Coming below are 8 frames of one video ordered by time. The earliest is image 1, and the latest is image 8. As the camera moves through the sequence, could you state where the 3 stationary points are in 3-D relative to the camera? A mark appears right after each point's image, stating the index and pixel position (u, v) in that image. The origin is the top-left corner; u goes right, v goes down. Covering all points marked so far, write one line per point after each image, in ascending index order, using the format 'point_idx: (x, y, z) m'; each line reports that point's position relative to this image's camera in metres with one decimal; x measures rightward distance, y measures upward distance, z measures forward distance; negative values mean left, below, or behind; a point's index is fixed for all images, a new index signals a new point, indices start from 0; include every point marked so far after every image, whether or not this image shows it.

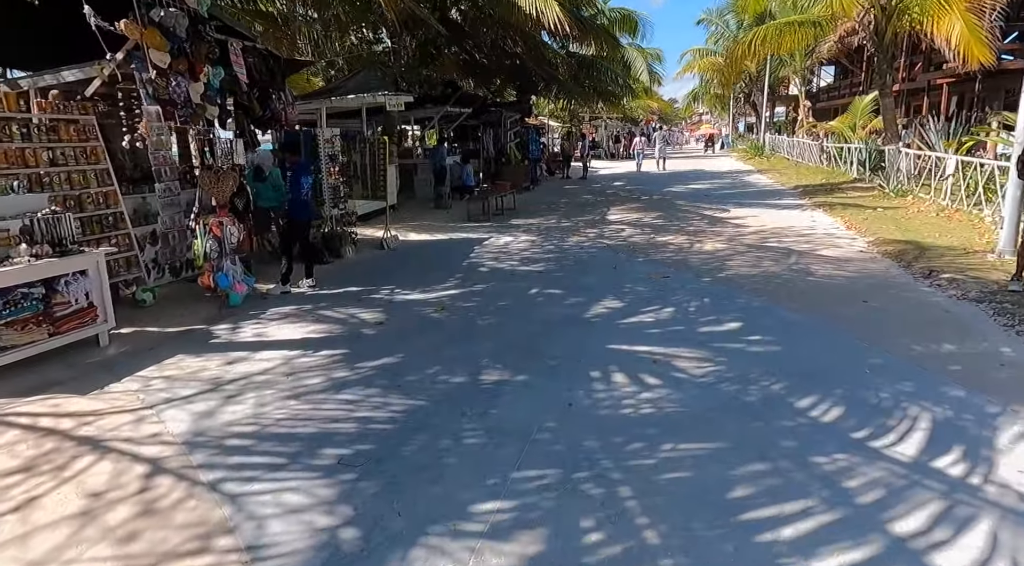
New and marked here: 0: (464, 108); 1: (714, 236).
0: (-1.4, +4.5, +18.4) m
1: (+2.9, +0.7, +10.3) m
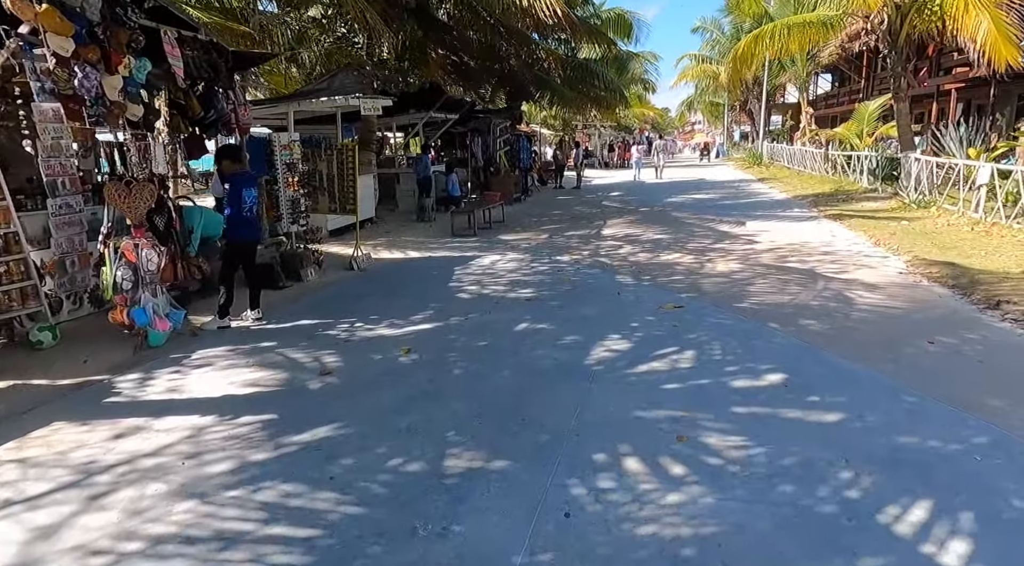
0: (-1.7, +4.1, +17.3) m
1: (+2.7, +0.4, +9.2) m
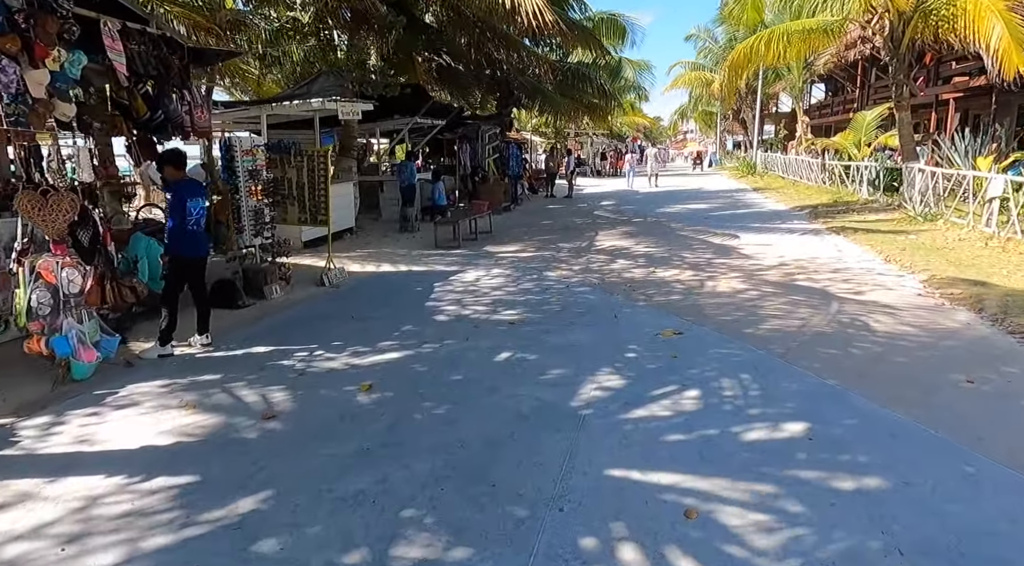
0: (-1.9, +3.8, +16.6) m
1: (+2.6, +0.1, +8.5) m
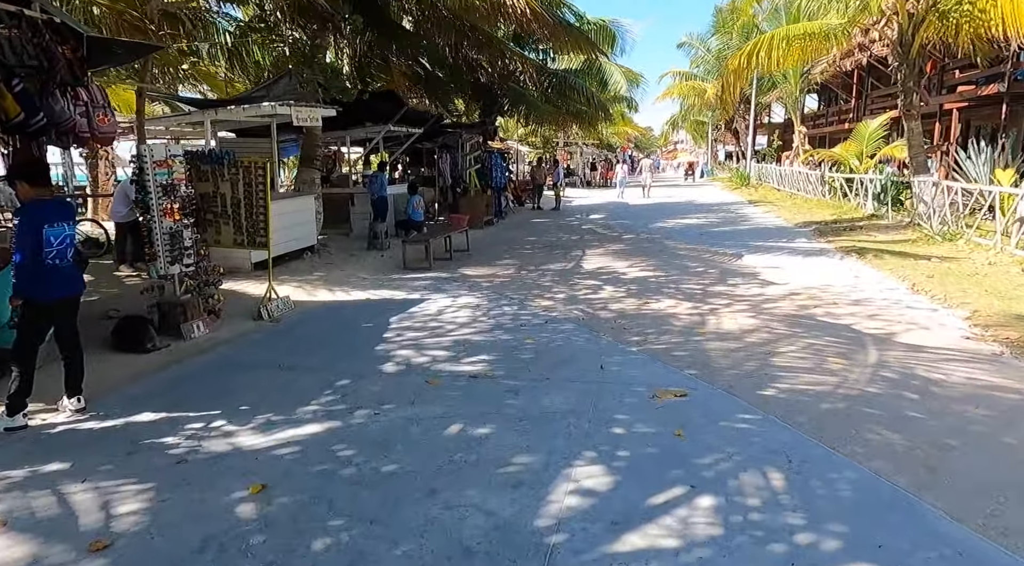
0: (-2.3, +3.4, +15.5) m
1: (+2.3, -0.2, +7.3) m
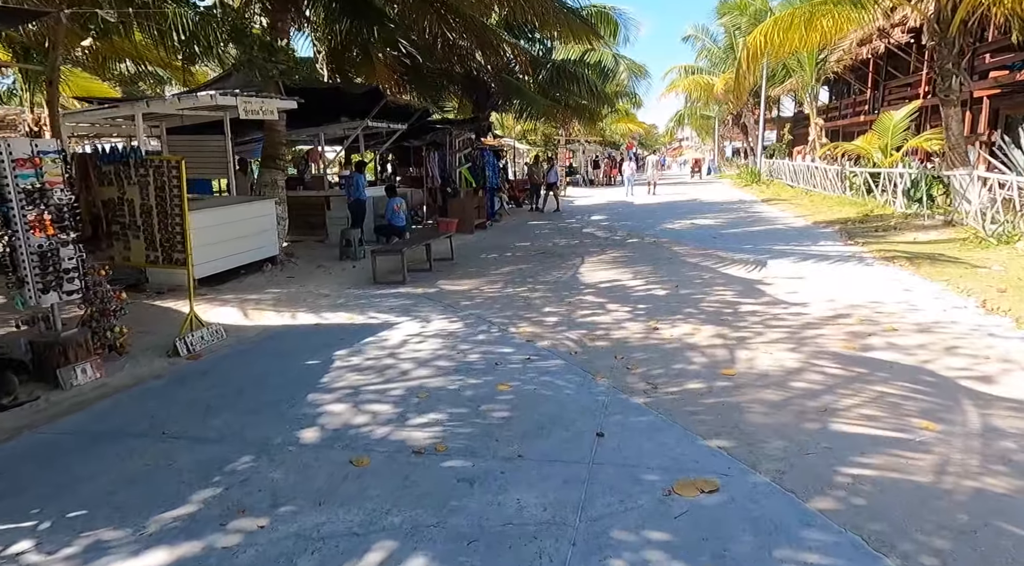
0: (-2.5, +3.2, +14.0) m
1: (+2.1, -0.4, +5.9) m
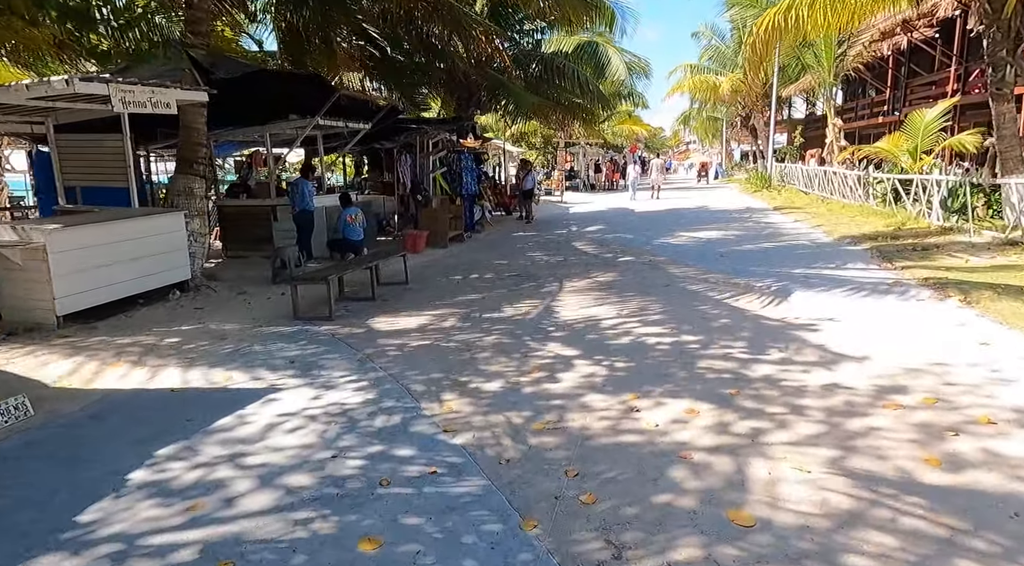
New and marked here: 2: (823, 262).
0: (-2.9, +2.8, +12.2) m
1: (+1.5, -0.8, +4.0) m
2: (+4.3, +0.3, +9.8) m
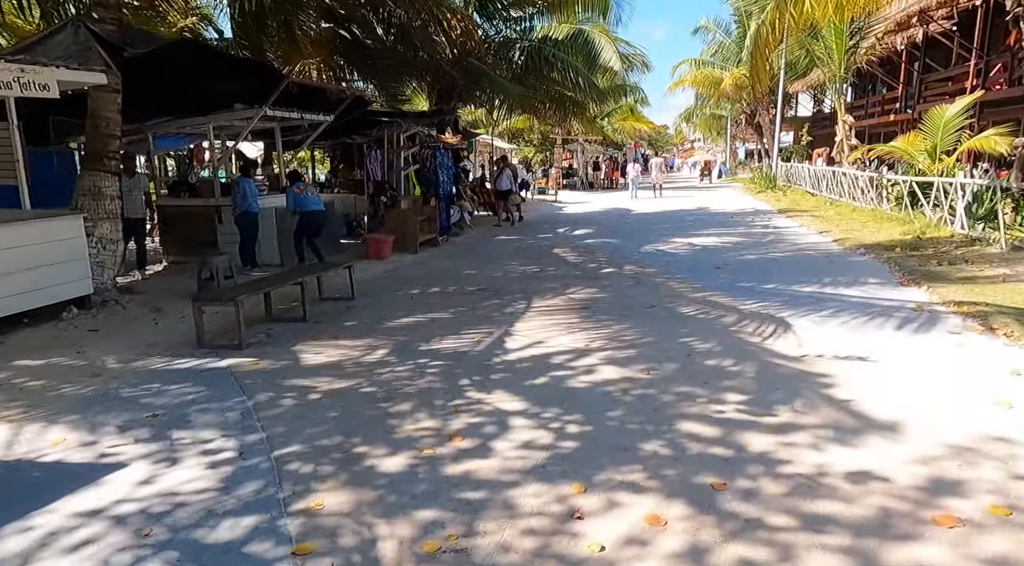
0: (-3.3, +2.6, +10.9) m
1: (+1.1, -1.0, +2.7) m
2: (+3.9, +0.1, +8.5) m
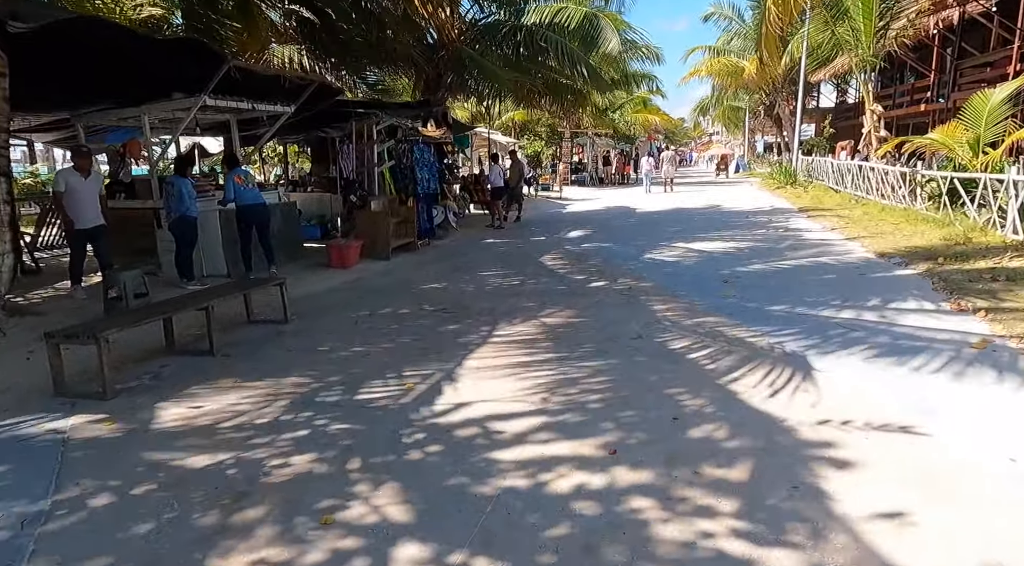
0: (-3.6, +2.4, +9.6) m
1: (+0.6, -1.2, +1.3) m
2: (+3.5, -0.2, +7.0) m
